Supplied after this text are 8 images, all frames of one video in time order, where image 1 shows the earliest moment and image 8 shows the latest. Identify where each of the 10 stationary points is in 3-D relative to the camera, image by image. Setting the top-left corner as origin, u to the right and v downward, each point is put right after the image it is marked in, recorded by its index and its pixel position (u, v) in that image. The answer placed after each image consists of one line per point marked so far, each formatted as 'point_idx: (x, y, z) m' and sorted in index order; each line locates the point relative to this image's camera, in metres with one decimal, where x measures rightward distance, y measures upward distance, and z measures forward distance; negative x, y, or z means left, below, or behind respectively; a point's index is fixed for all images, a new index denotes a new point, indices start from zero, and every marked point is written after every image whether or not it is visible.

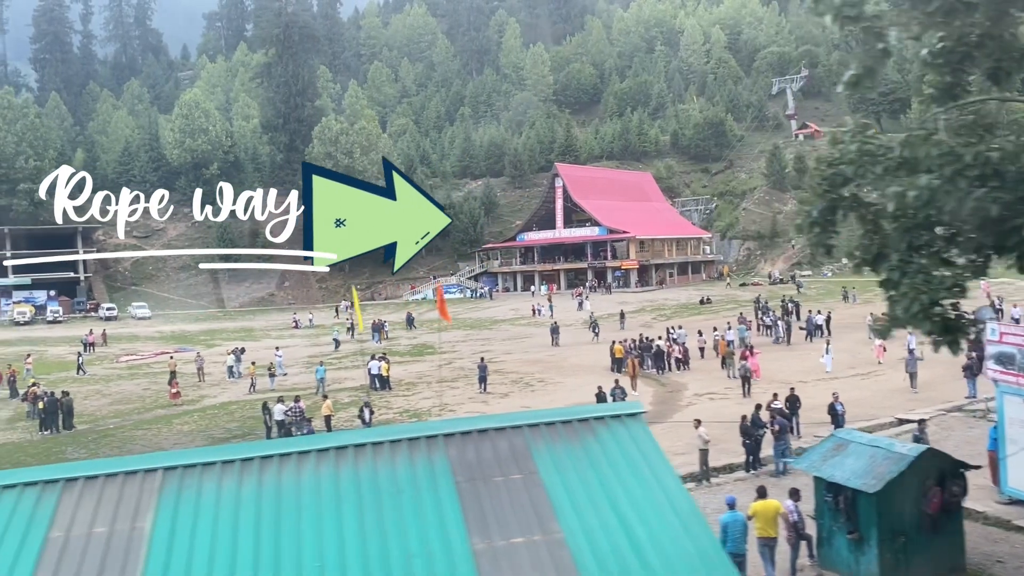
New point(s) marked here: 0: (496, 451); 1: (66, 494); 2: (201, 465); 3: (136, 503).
0: (-0.1, -1.0, +5.4) m
1: (-2.5, -1.2, +4.9) m
2: (-1.8, -1.0, +5.1) m
3: (-2.1, -1.2, +4.9) m
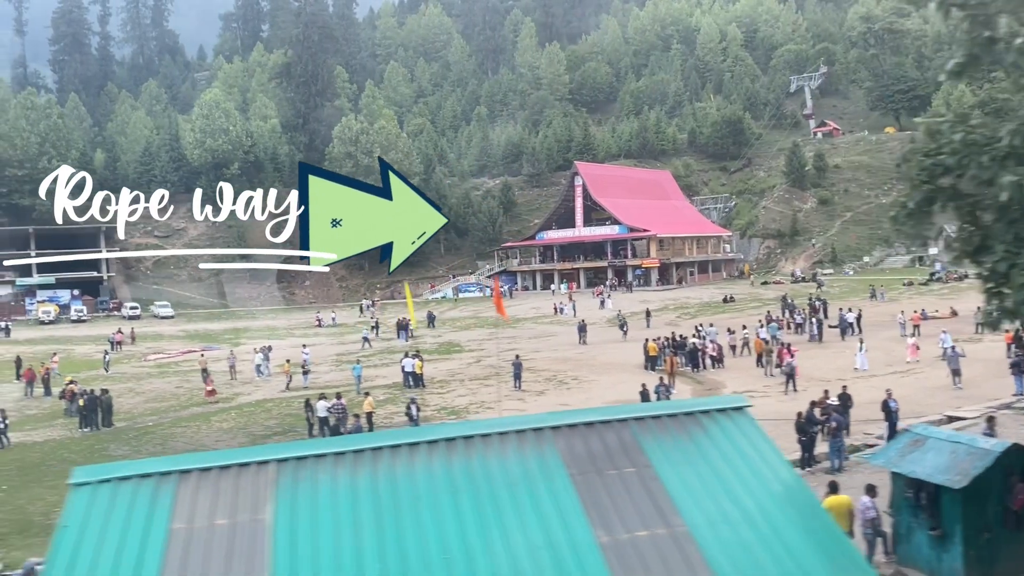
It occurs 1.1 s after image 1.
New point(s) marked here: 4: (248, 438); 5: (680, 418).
0: (+0.6, -1.0, +5.4) m
1: (-1.9, -1.1, +4.9) m
2: (-1.2, -1.0, +5.1) m
3: (-1.4, -1.2, +4.9) m
4: (-5.4, -3.1, +17.9) m
5: (+1.1, -0.8, +5.6) m
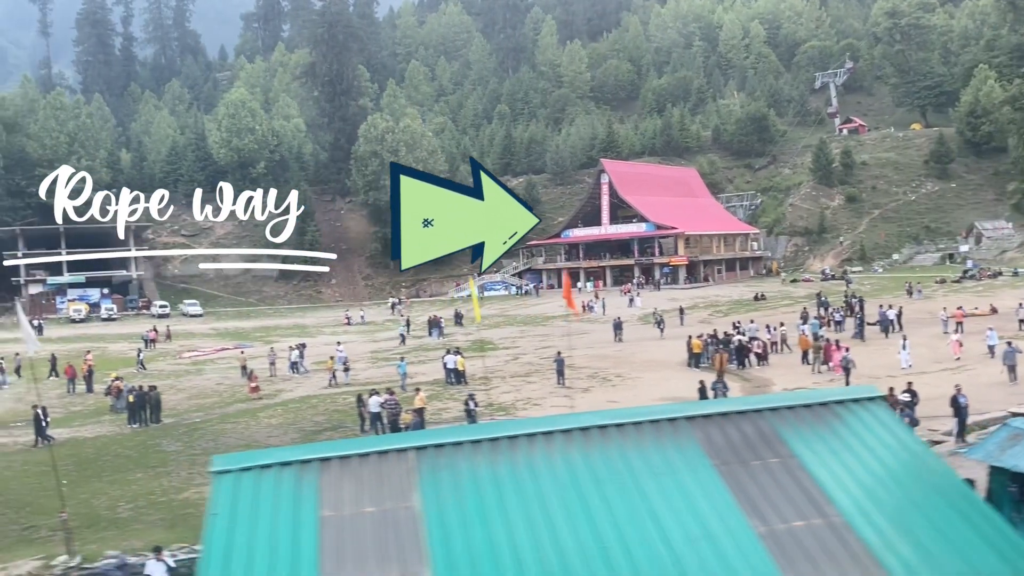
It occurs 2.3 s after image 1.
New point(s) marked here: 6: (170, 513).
0: (+1.4, -0.9, +5.2) m
1: (-1.0, -1.0, +4.9) m
2: (-0.3, -0.9, +5.0) m
3: (-0.6, -1.1, +4.8) m
4: (-4.4, -3.0, +17.9) m
5: (+1.9, -0.8, +5.4) m
6: (-4.9, -3.2, +12.5) m
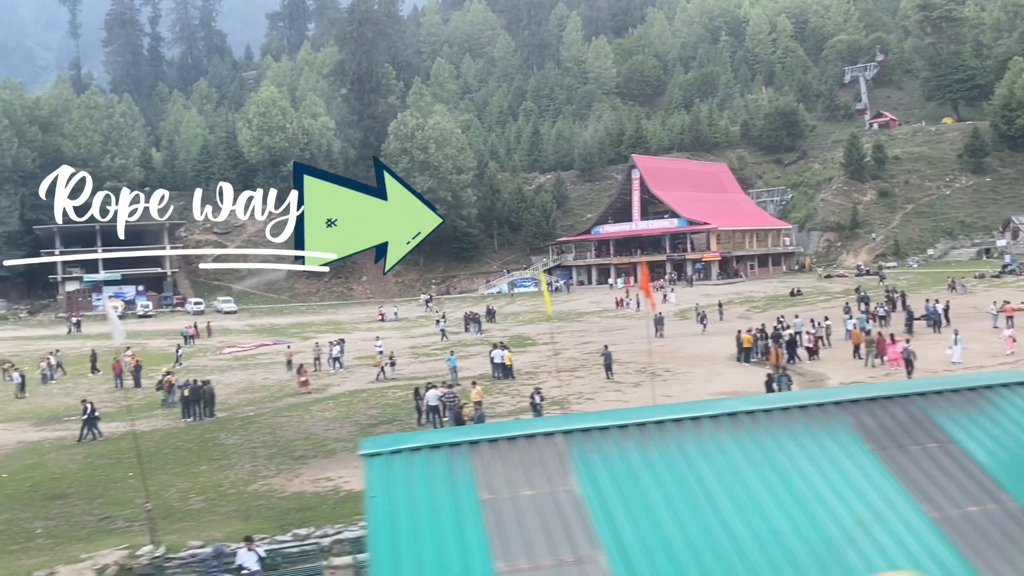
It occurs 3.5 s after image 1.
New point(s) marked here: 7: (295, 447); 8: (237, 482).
0: (+2.3, -0.8, +5.1) m
1: (-0.2, -0.9, +4.8) m
2: (+0.5, -0.8, +5.0) m
3: (+0.2, -1.0, +4.7) m
4: (-3.2, -2.9, +18.0) m
5: (+2.8, -0.6, +5.3) m
6: (-3.9, -3.1, +12.6) m
7: (-4.1, -3.0, +16.3) m
8: (-4.4, -3.1, +14.0) m
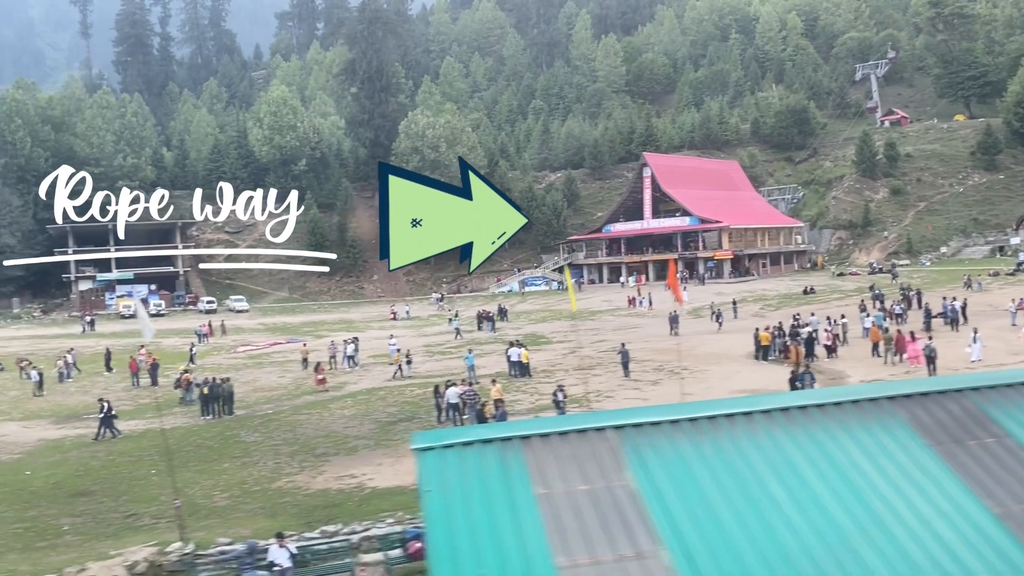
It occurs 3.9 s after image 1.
0: (+2.6, -0.7, +5.1) m
1: (+0.1, -0.9, +4.8) m
2: (+0.8, -0.8, +4.9) m
3: (+0.5, -0.9, +4.7) m
4: (-2.8, -2.8, +18.0) m
5: (+3.1, -0.6, +5.3) m
6: (-3.5, -3.1, +12.6) m
7: (-3.7, -2.9, +16.3) m
8: (-4.0, -3.1, +14.0) m
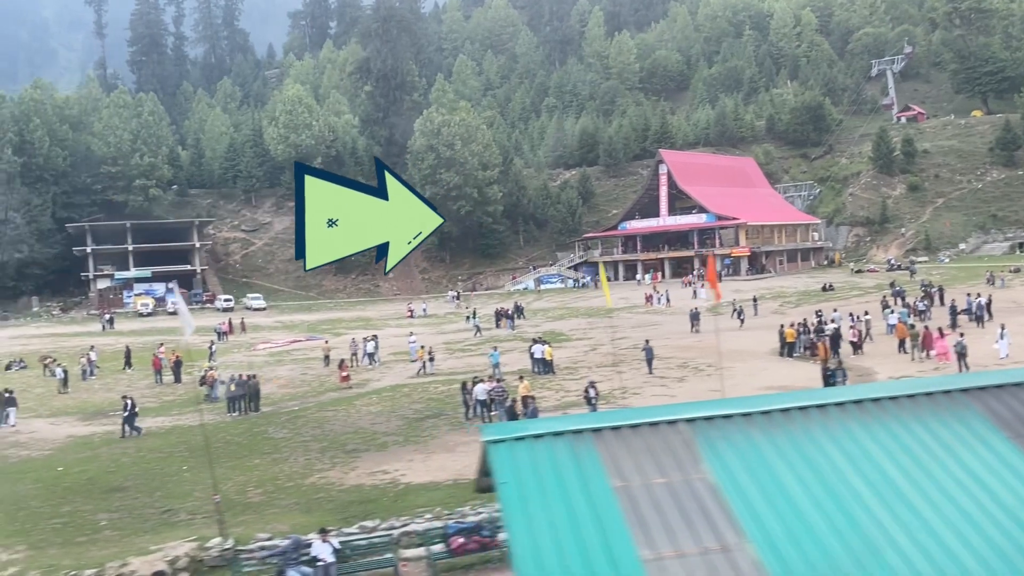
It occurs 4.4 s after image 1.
0: (+3.0, -0.7, +5.0) m
1: (+0.5, -0.8, +4.7) m
2: (+1.2, -0.7, +4.9) m
3: (+0.9, -0.9, +4.7) m
4: (-2.3, -2.8, +17.9) m
5: (+3.5, -0.6, +5.2) m
6: (-3.0, -3.0, +12.6) m
7: (-3.1, -2.9, +16.3) m
8: (-3.5, -3.0, +14.0) m
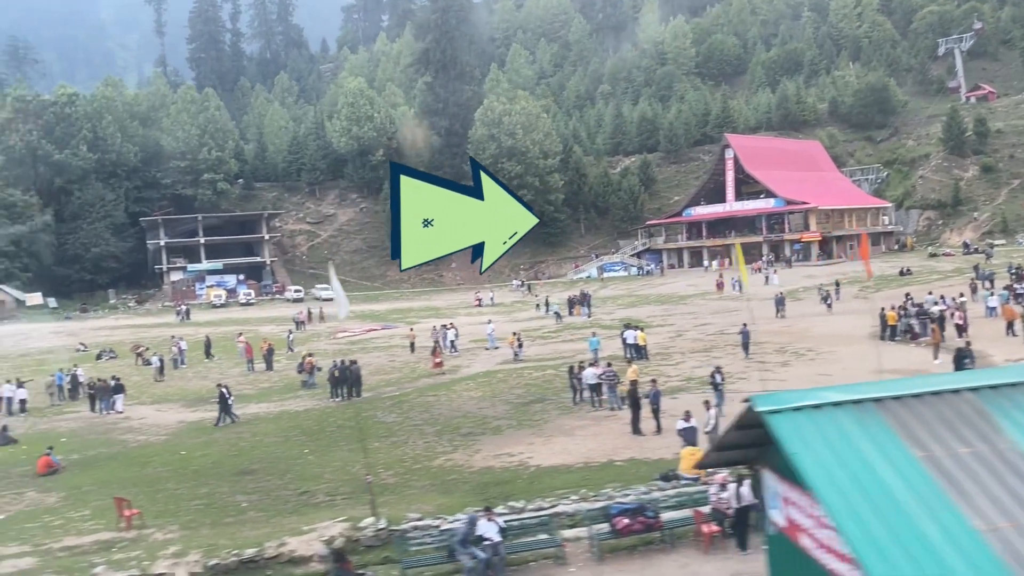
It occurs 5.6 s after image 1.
0: (+4.5, -0.5, +4.7) m
1: (+2.0, -0.7, +4.6) m
2: (+2.7, -0.5, +4.7) m
3: (+2.4, -0.7, +4.5) m
4: (0.0, -2.4, +17.9) m
5: (+5.0, -0.3, +4.9) m
6: (-1.1, -2.8, +12.6) m
7: (-1.0, -2.6, +16.3) m
8: (-1.5, -2.8, +14.0) m
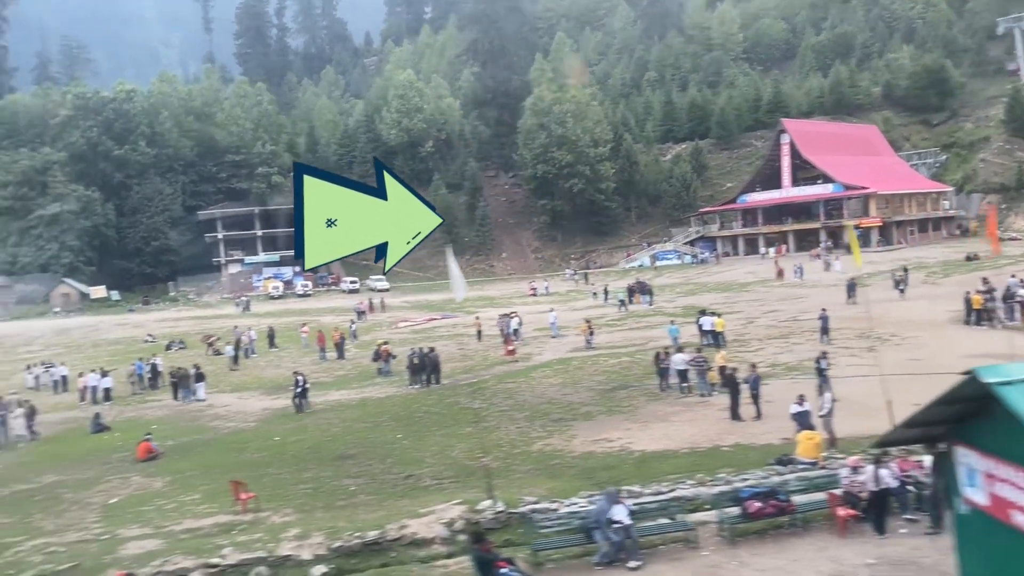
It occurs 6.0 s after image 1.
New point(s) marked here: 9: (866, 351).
0: (+5.6, -0.3, +4.4) m
1: (+3.1, -0.5, +4.4) m
2: (+3.8, -0.3, +4.4) m
3: (+3.5, -0.5, +4.3) m
4: (+1.7, -2.1, +17.8) m
5: (+6.1, -0.1, +4.5) m
6: (+0.4, -2.6, +12.6) m
7: (+0.7, -2.3, +16.3) m
8: (0.0, -2.5, +14.0) m
9: (+8.0, -1.4, +19.5) m
